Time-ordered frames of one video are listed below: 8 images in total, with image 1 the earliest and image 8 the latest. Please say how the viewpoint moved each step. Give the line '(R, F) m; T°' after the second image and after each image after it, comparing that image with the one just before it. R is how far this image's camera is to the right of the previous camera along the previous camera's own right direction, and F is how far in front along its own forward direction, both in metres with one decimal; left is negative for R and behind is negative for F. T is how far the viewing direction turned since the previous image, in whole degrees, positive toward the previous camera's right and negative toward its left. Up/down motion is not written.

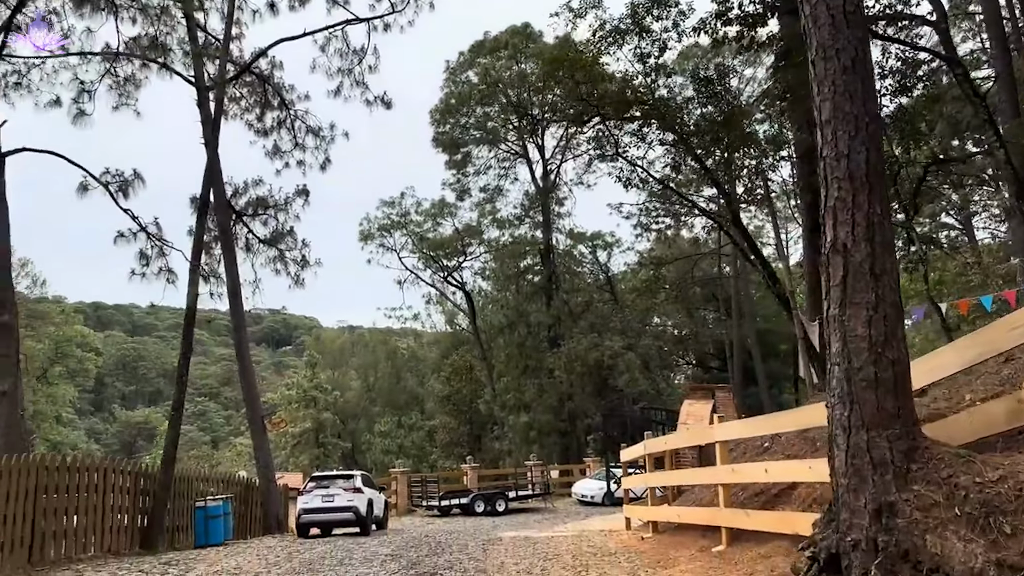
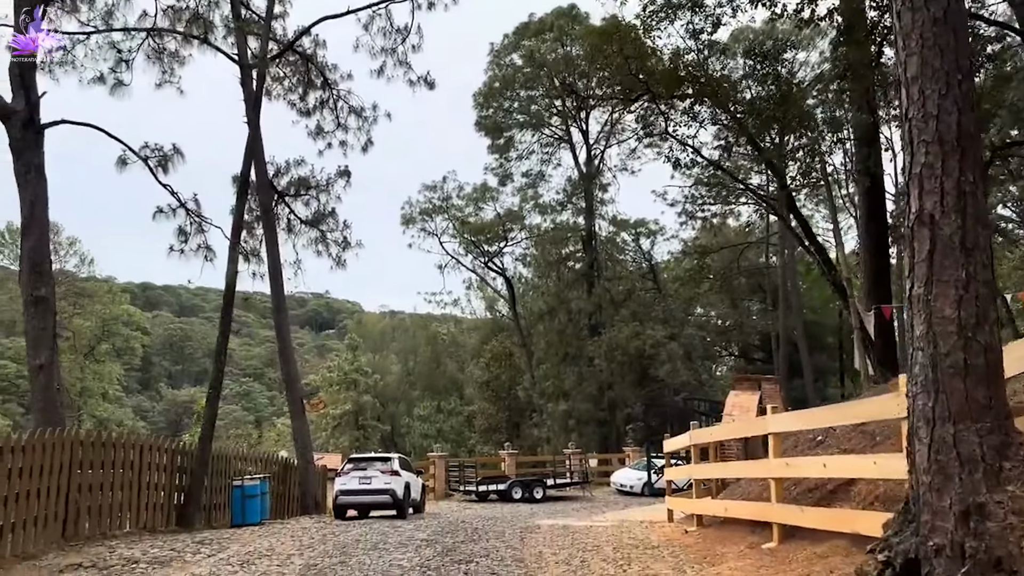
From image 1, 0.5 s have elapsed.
(0.0, +0.3) m; -3°
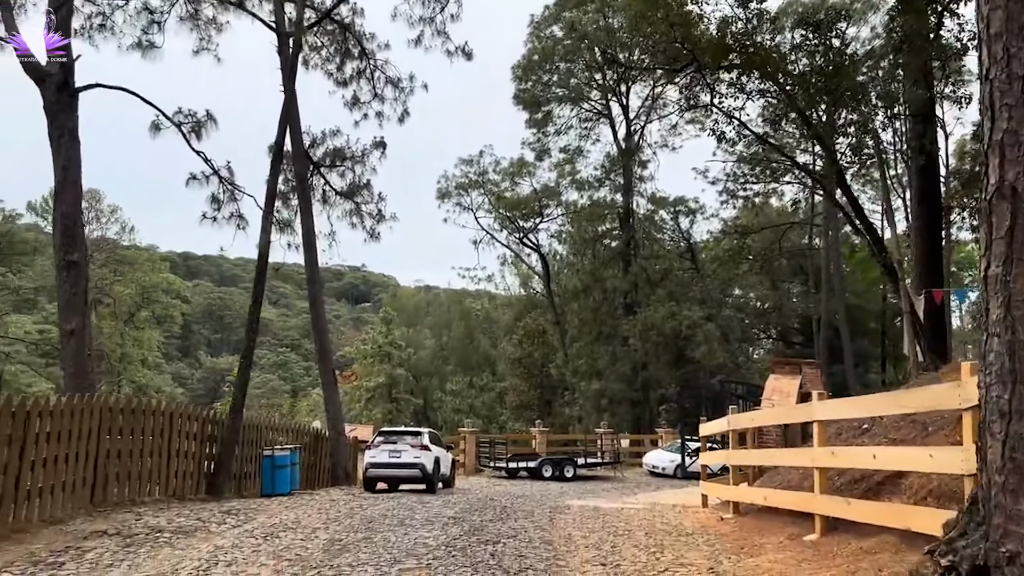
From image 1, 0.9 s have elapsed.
(0.0, +0.2) m; -3°
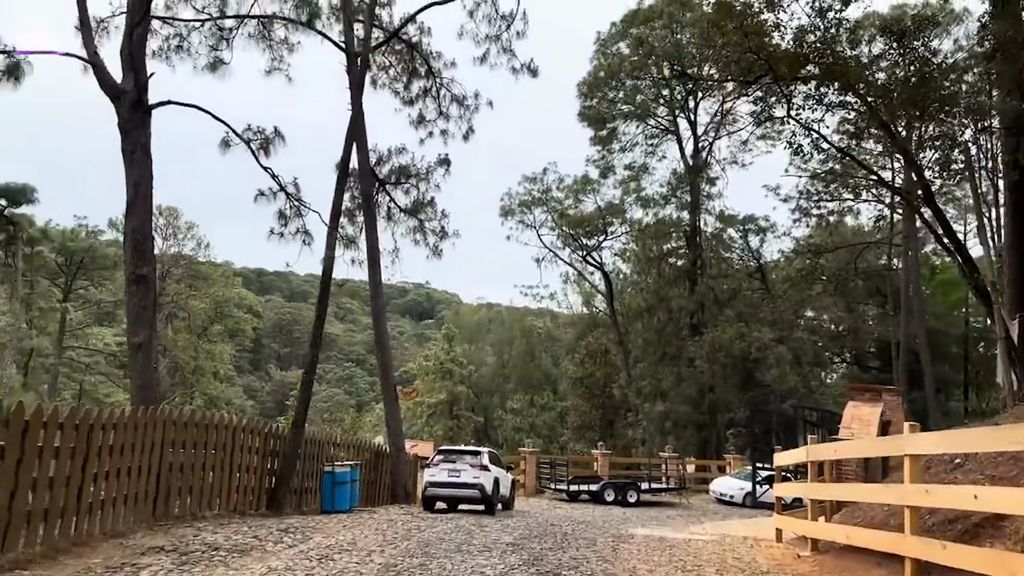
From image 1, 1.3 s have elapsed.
(0.0, +0.2) m; -5°
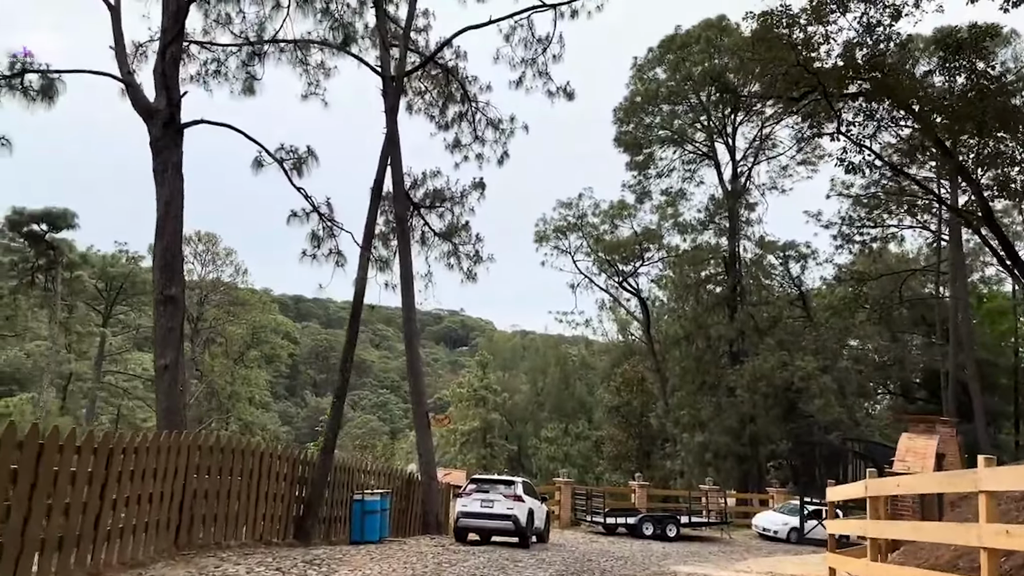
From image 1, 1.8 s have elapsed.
(0.0, +0.3) m; -3°
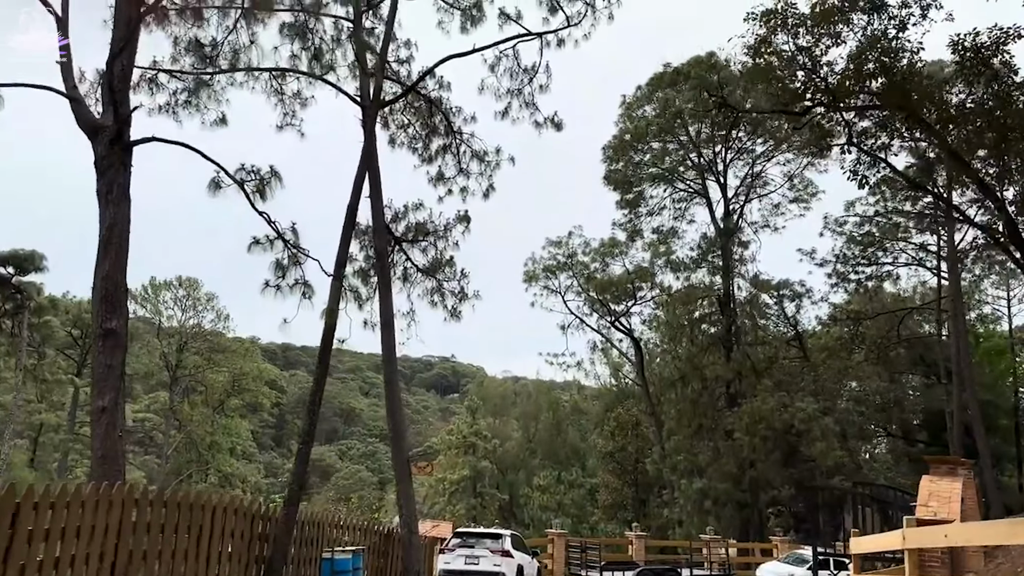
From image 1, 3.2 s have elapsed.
(+0.1, +0.8) m; +1°
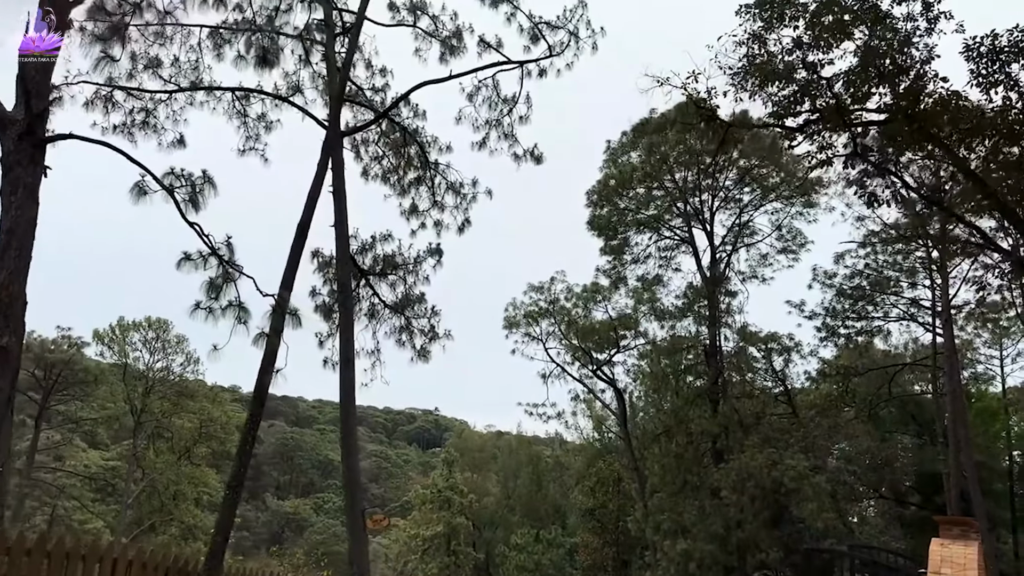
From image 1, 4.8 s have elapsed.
(+0.2, +0.9) m; +1°
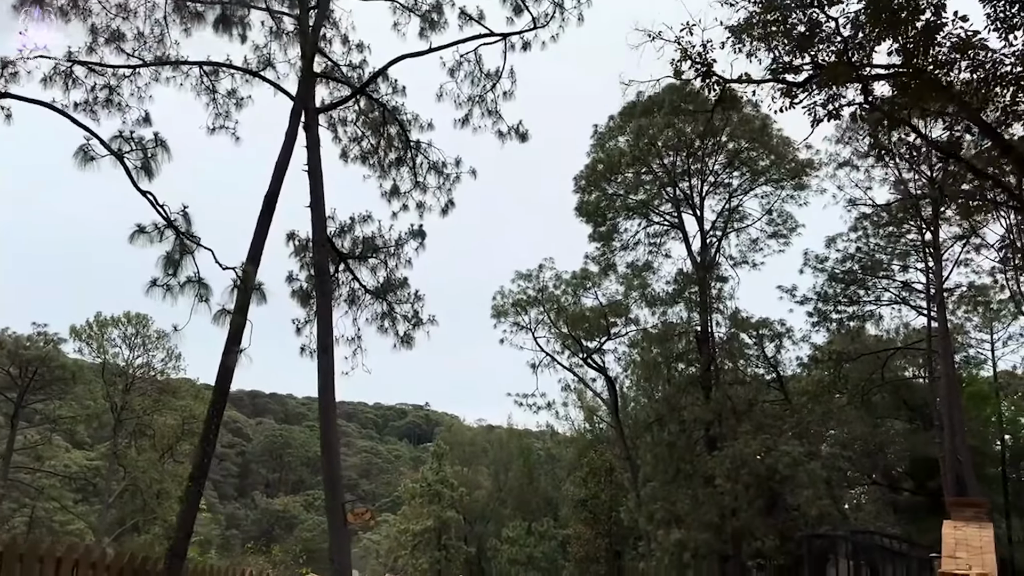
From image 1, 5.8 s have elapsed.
(0.0, +0.5) m; +1°
